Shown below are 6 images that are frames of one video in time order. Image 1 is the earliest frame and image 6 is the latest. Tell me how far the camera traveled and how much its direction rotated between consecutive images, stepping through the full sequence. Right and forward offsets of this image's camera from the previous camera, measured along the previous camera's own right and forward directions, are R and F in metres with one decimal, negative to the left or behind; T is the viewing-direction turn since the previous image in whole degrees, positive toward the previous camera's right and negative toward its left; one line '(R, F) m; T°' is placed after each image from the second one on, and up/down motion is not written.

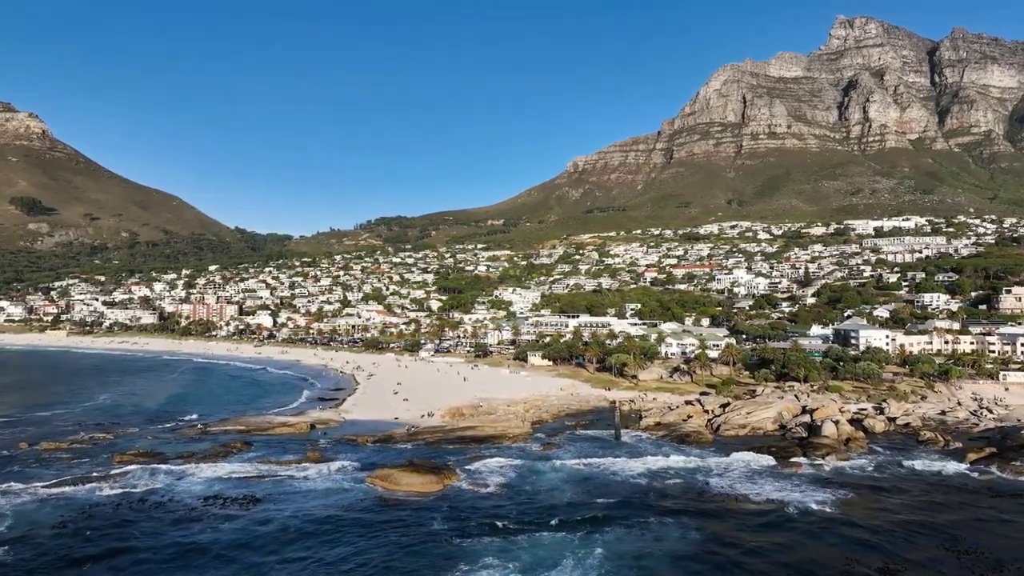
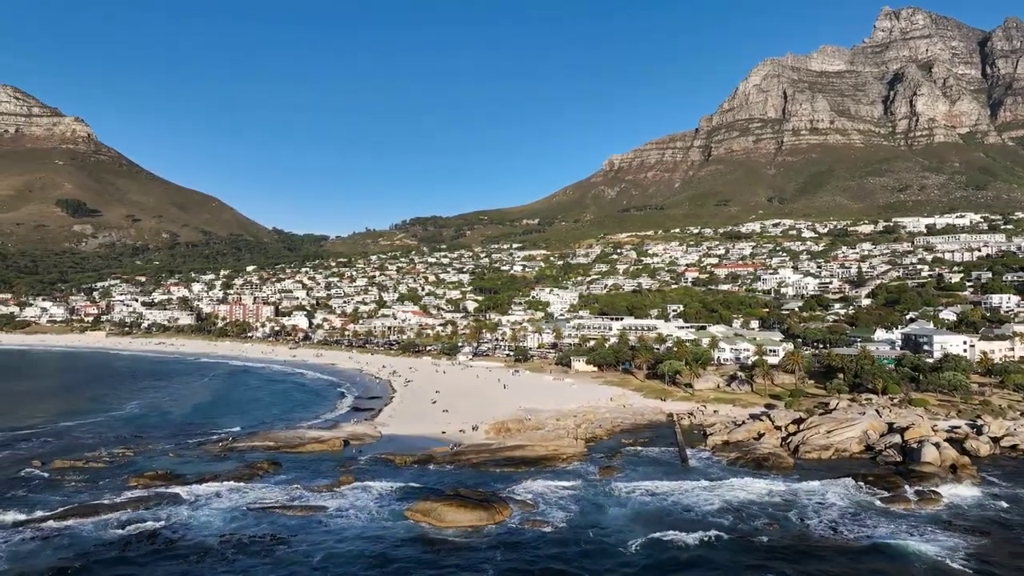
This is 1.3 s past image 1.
(-0.9, +3.6) m; -3°
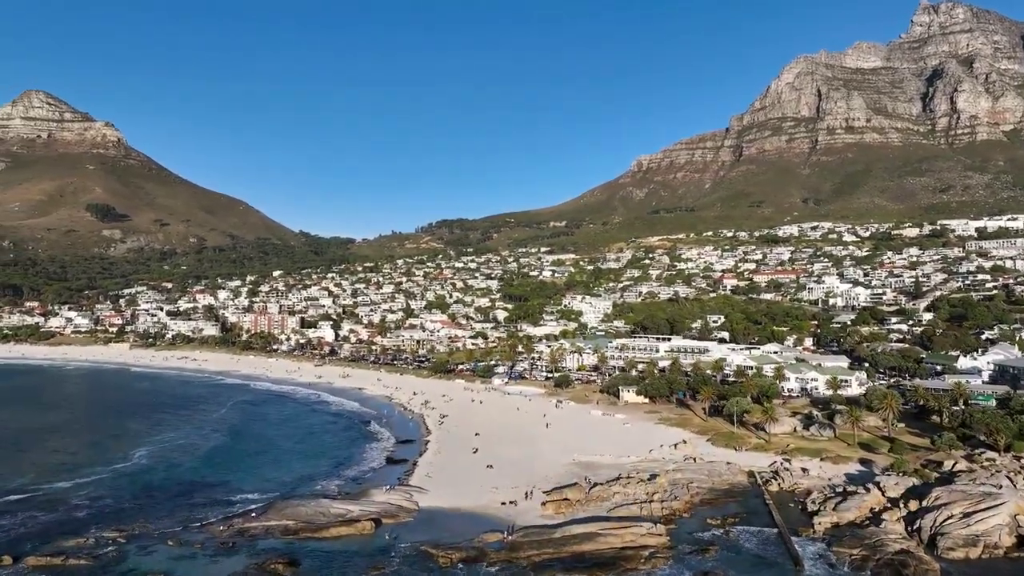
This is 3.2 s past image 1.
(-1.7, +6.0) m; -2°
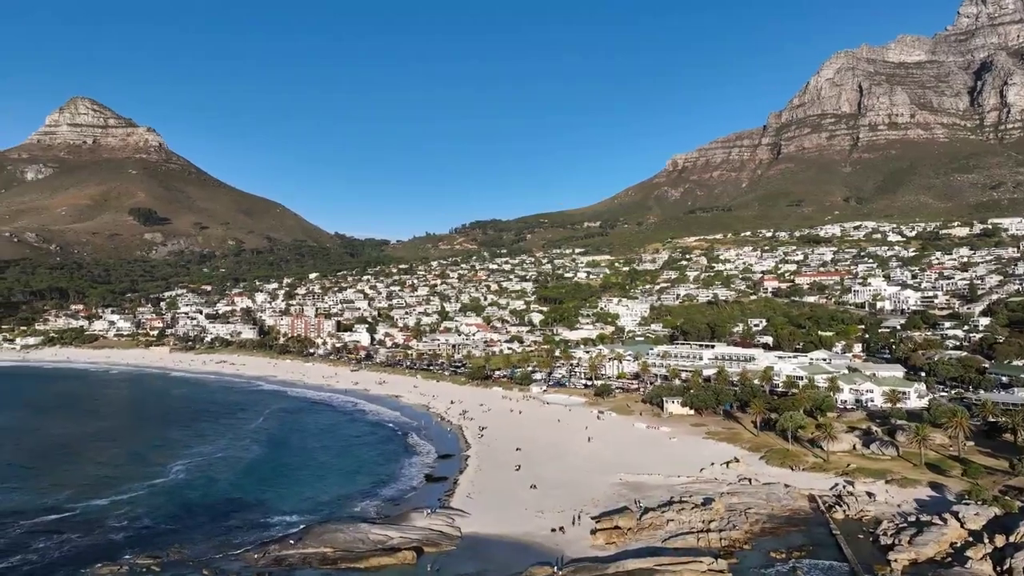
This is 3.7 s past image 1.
(-0.6, +1.7) m; -3°
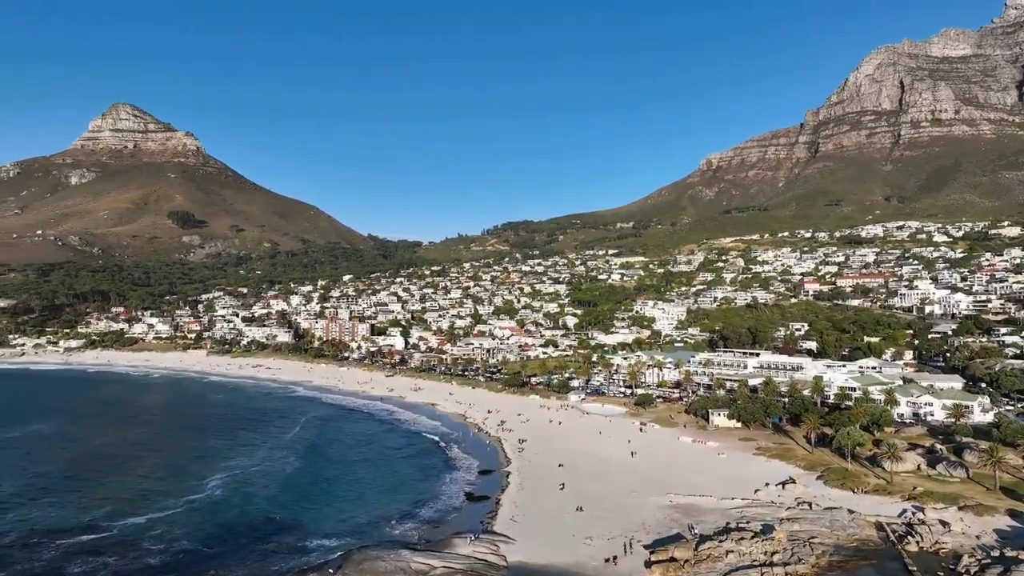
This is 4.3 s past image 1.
(-0.7, +1.6) m; -3°
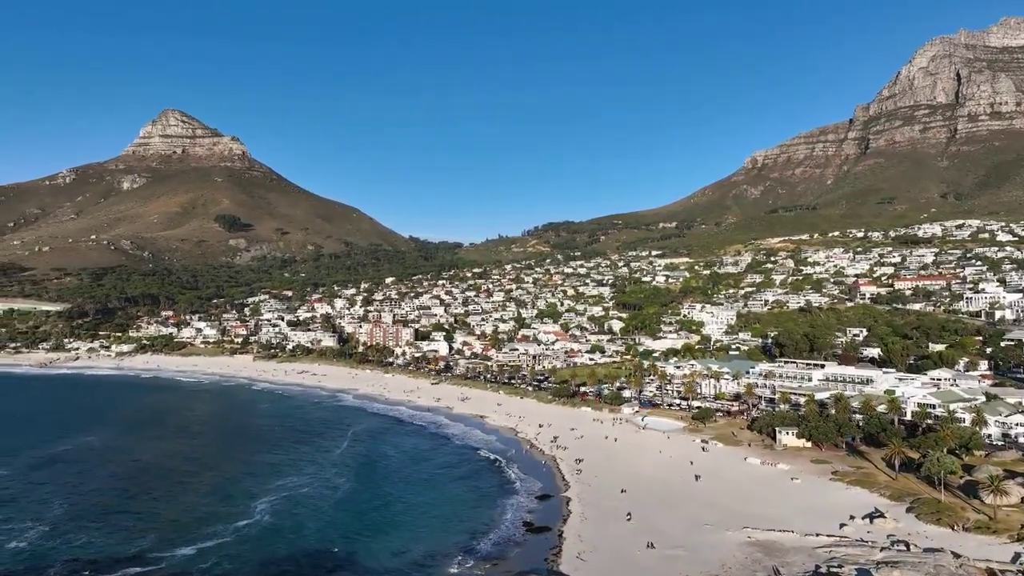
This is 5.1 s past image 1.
(-1.3, +2.4) m; -3°
